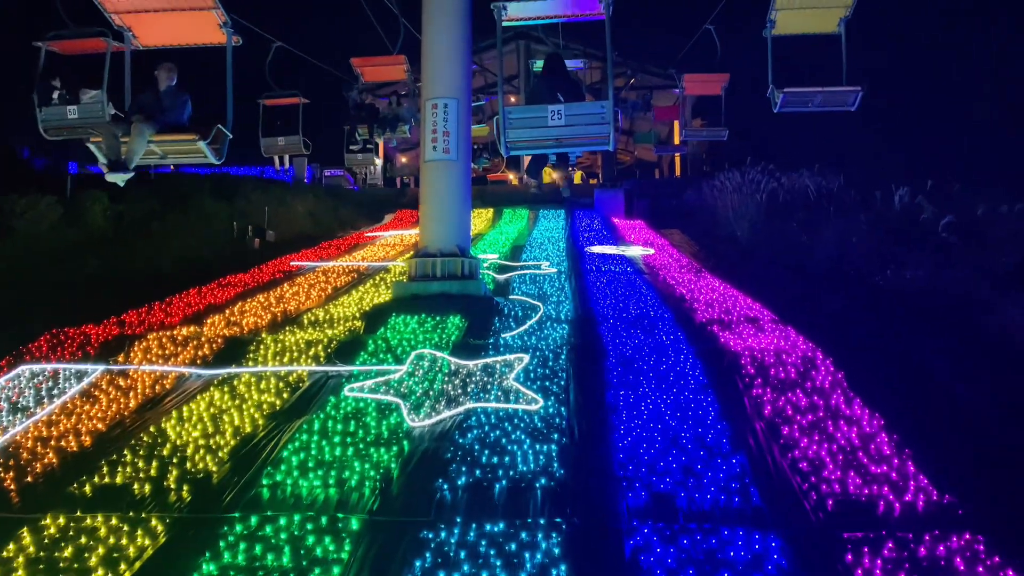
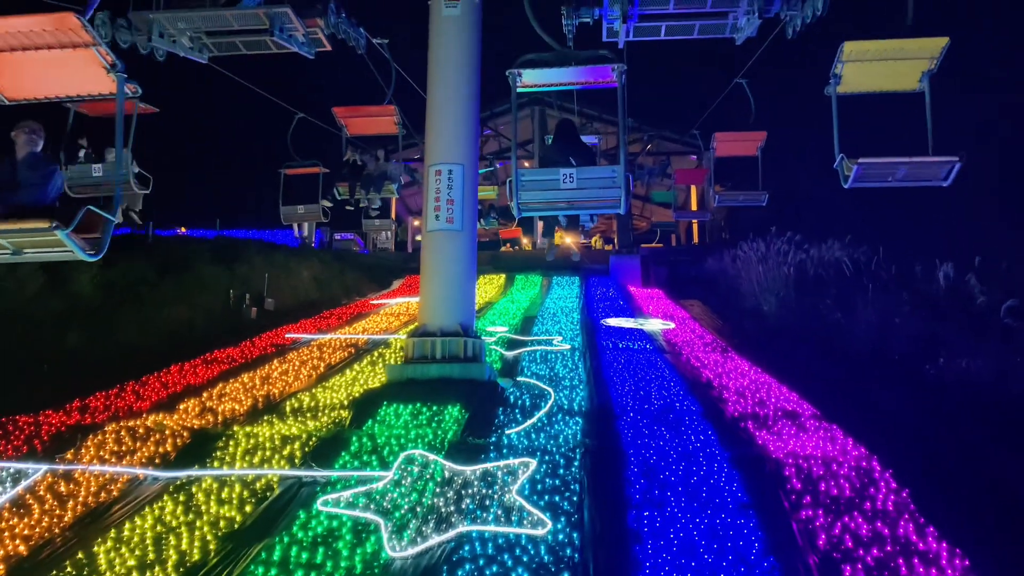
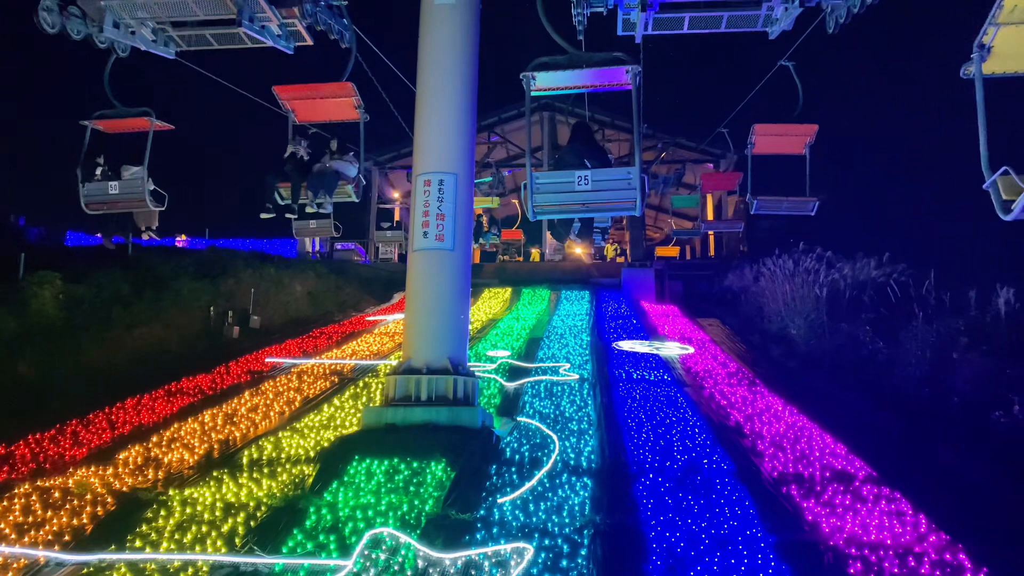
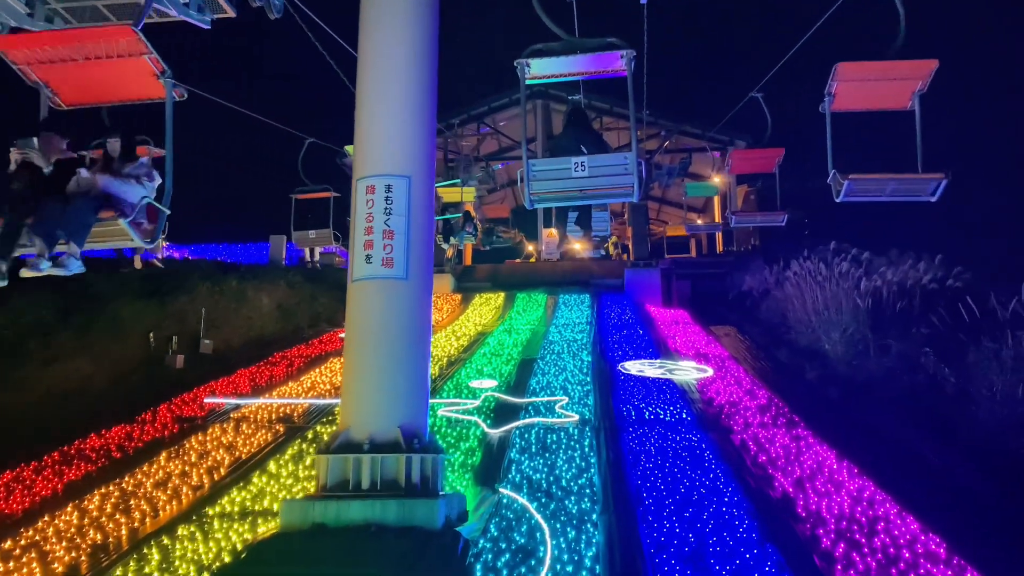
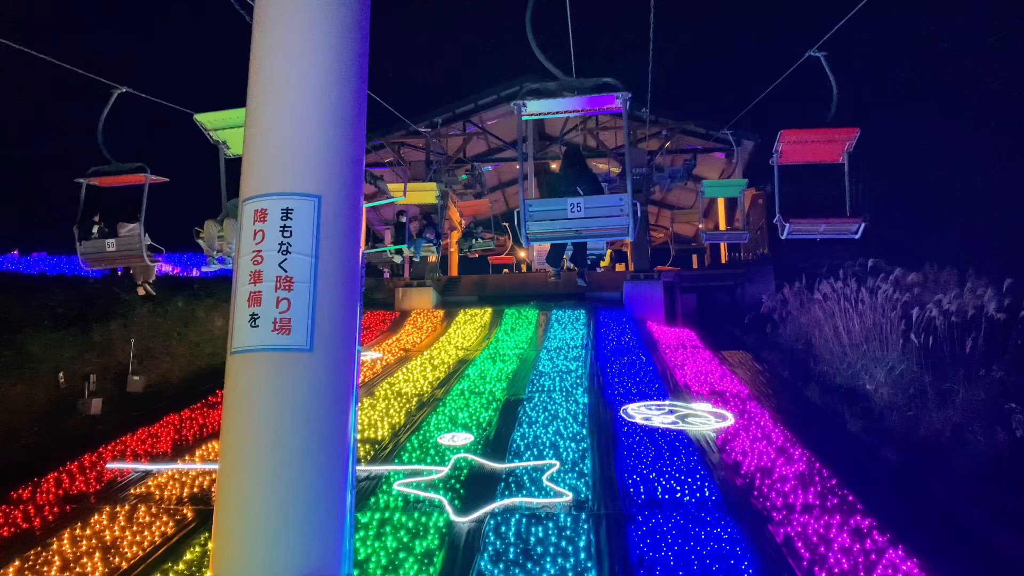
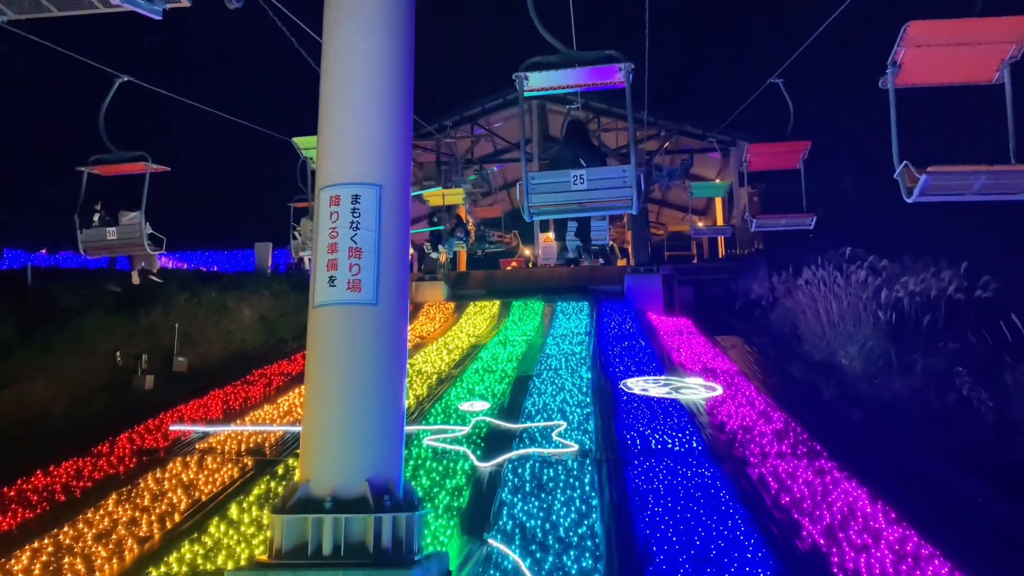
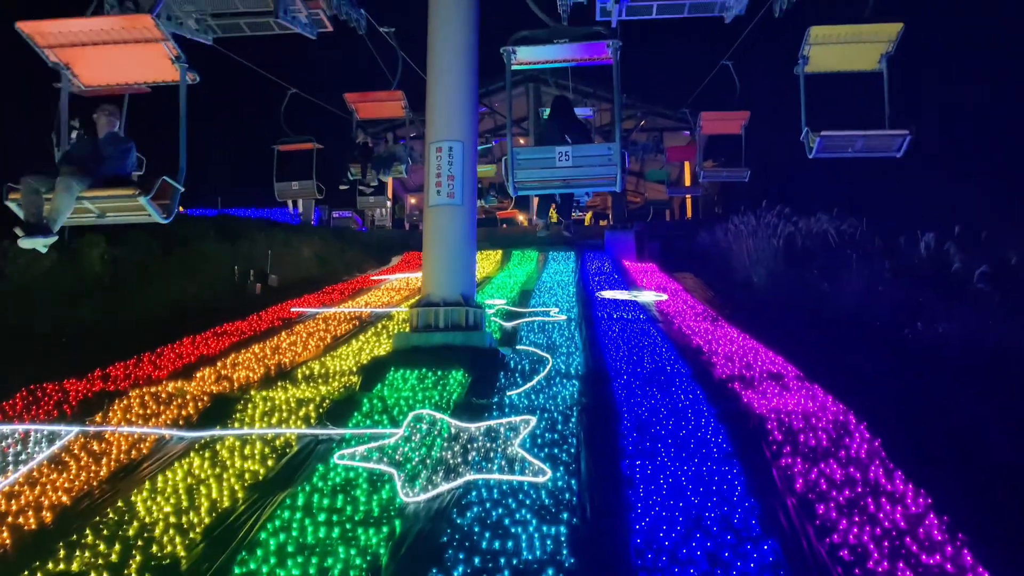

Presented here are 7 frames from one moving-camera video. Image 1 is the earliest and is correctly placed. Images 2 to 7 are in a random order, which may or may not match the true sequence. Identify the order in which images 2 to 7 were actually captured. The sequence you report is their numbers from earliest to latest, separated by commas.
7, 2, 3, 4, 6, 5
